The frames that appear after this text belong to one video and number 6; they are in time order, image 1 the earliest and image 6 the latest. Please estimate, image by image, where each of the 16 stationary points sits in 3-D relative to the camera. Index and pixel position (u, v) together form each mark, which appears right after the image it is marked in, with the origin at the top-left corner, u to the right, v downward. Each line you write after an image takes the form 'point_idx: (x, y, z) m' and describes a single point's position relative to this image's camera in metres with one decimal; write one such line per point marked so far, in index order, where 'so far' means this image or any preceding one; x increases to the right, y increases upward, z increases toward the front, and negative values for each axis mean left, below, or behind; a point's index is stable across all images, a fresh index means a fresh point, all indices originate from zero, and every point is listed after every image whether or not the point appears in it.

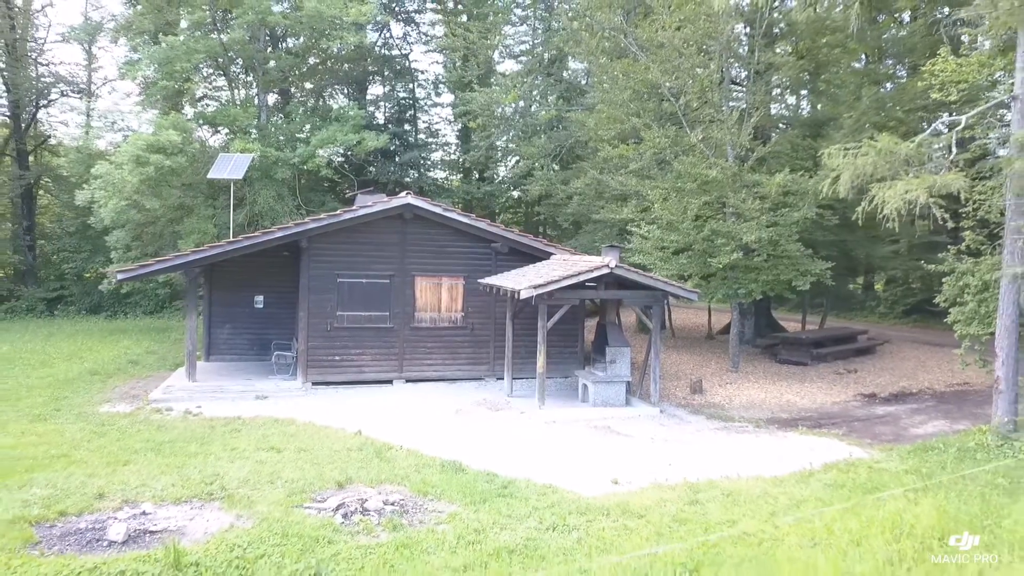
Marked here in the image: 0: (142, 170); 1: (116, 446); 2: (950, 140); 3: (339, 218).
0: (-7.0, +2.3, +17.5) m
1: (-3.7, -1.5, +8.6) m
2: (+4.1, +1.4, +8.6) m
3: (-2.2, +0.9, +11.9) m
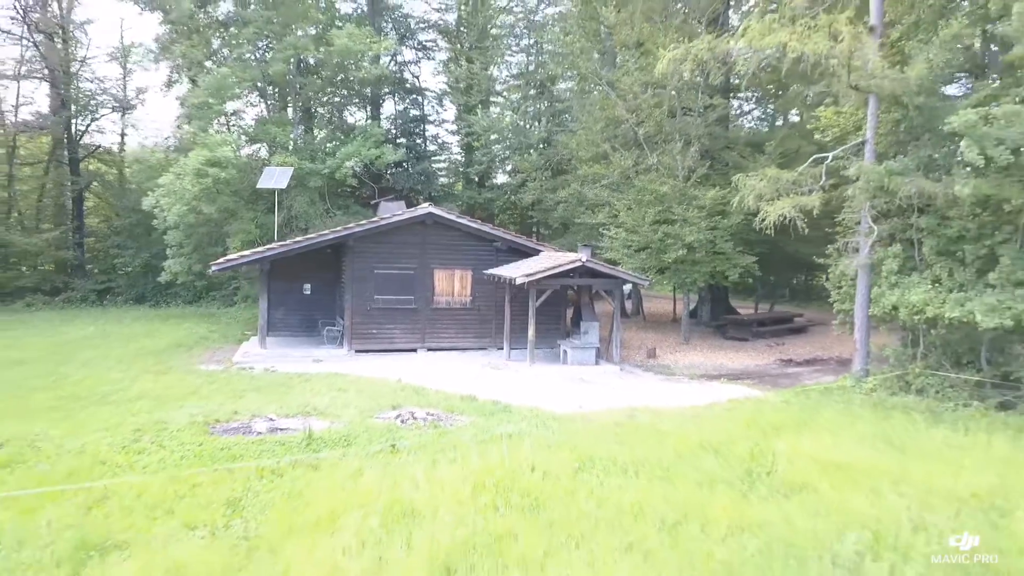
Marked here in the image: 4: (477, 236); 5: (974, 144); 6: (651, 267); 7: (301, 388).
0: (-7.0, +2.5, +20.9) m
1: (-3.7, -1.3, +12.1) m
2: (+4.0, +1.5, +12.0) m
3: (-2.2, +1.1, +15.3) m
4: (-0.6, +1.0, +16.5) m
5: (+4.7, +1.5, +9.2) m
6: (+2.4, +0.4, +15.9) m
7: (-2.8, -1.3, +12.1) m
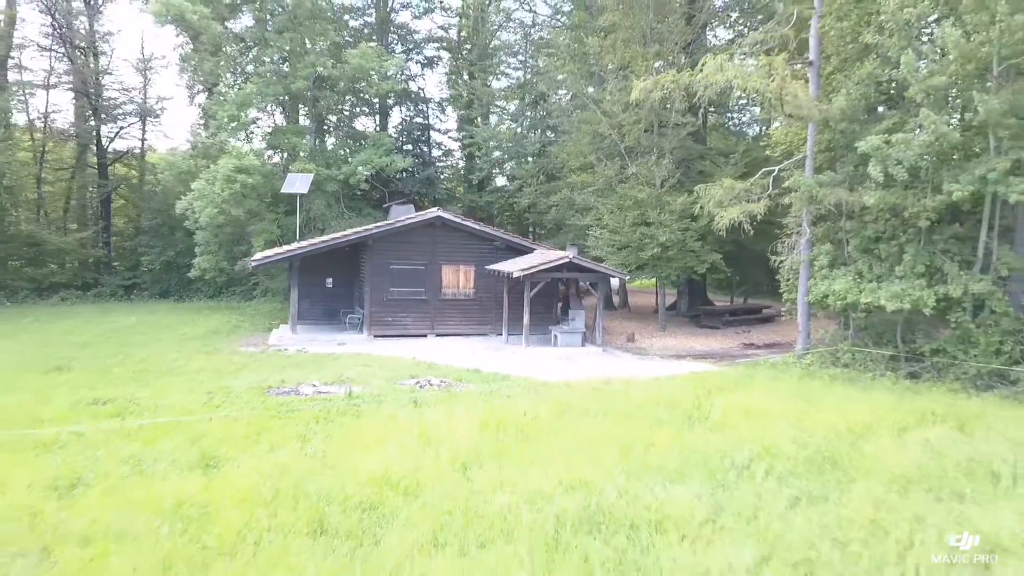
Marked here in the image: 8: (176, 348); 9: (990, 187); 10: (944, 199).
0: (-7.1, +2.6, +23.1) m
1: (-3.8, -1.2, +14.4) m
2: (+4.0, +1.7, +14.3) m
3: (-2.3, +1.2, +17.6) m
4: (-0.7, +1.1, +18.8) m
5: (+4.6, +1.6, +11.5) m
6: (+2.4, +0.5, +18.2) m
7: (-2.8, -1.2, +14.4) m
8: (-6.0, -1.0, +16.4) m
9: (+5.6, +1.2, +10.7) m
10: (+5.3, +1.1, +11.2) m
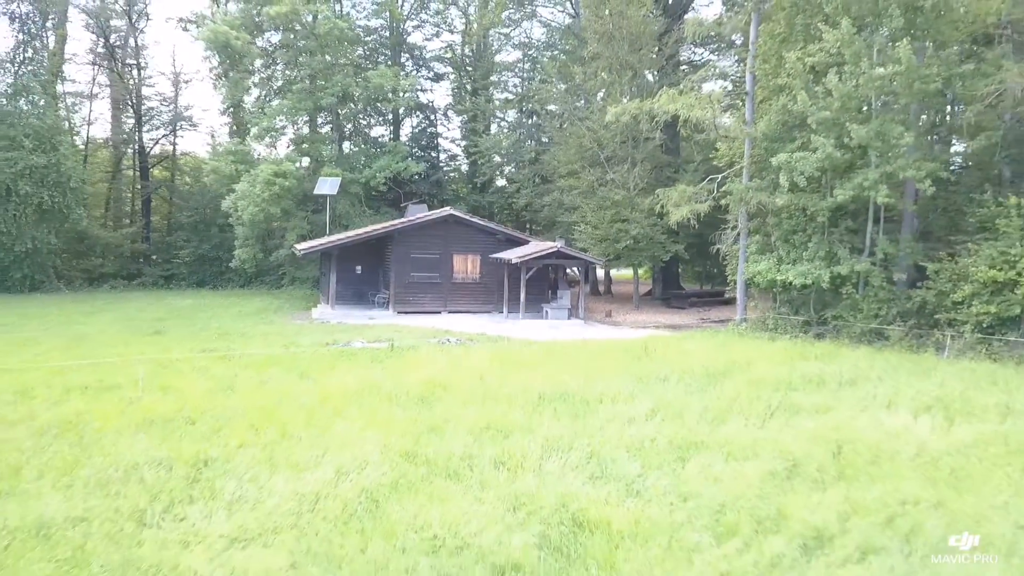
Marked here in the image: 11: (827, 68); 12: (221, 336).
0: (-7.1, +3.0, +26.9) m
1: (-3.8, -0.8, +18.2) m
2: (+4.0, +2.0, +18.1) m
3: (-2.3, +1.6, +21.4) m
4: (-0.7, +1.4, +22.6) m
5: (+4.6, +1.9, +15.3) m
6: (+2.3, +0.8, +22.0) m
7: (-2.8, -0.8, +18.2) m
8: (-6.0, -0.7, +20.2) m
9: (+5.6, +1.5, +14.5) m
10: (+5.3, +1.4, +15.0) m
11: (+5.3, +3.7, +15.5) m
12: (-5.3, -0.9, +16.7) m
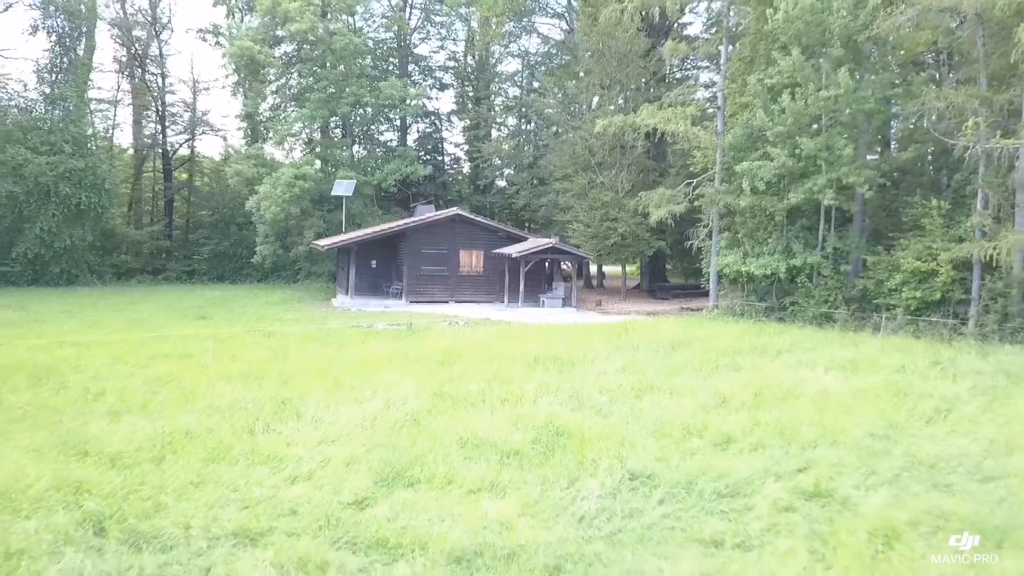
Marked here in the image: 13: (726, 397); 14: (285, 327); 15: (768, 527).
0: (-7.1, +3.2, +29.4) m
1: (-3.8, -0.6, +20.6) m
2: (+4.0, +2.2, +20.6) m
3: (-2.3, +1.8, +23.9) m
4: (-0.7, +1.7, +25.1) m
5: (+4.6, +2.1, +17.8) m
6: (+2.4, +1.1, +24.5) m
7: (-2.8, -0.6, +20.7) m
8: (-6.0, -0.5, +22.6) m
9: (+5.6, +1.7, +17.0) m
10: (+5.3, +1.6, +17.5) m
11: (+5.4, +3.9, +18.0) m
12: (-5.3, -0.7, +19.2) m
13: (+2.3, -1.2, +9.7) m
14: (-4.4, -0.8, +17.6) m
15: (+1.7, -1.5, +5.9) m
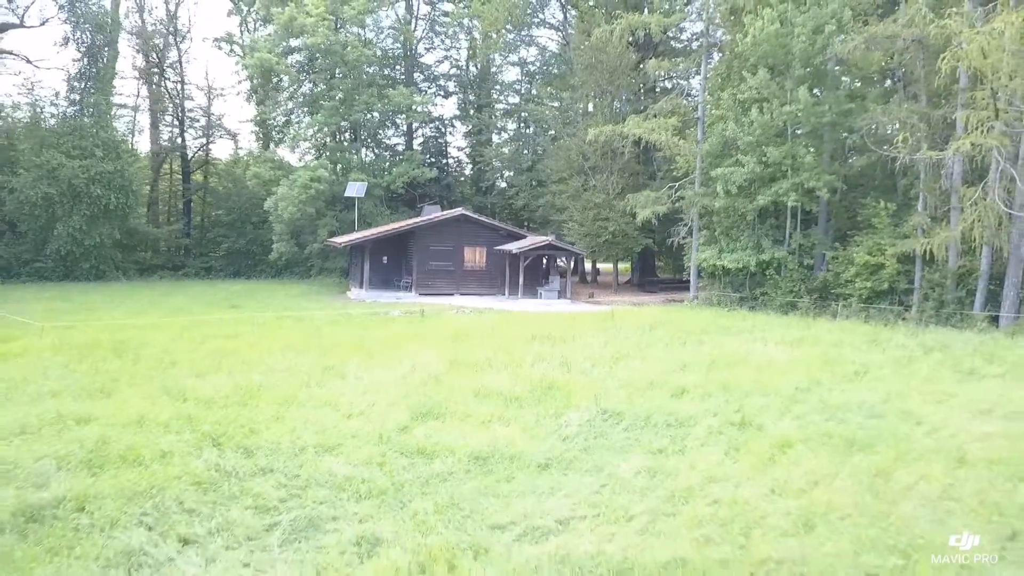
0: (-7.1, +3.4, +31.6) m
1: (-3.8, -0.4, +22.9) m
2: (+4.0, +2.4, +22.9) m
3: (-2.3, +1.9, +26.1) m
4: (-0.7, +1.8, +27.3) m
5: (+4.6, +2.3, +20.1) m
6: (+2.4, +1.2, +26.8) m
7: (-2.8, -0.4, +22.9) m
8: (-6.0, -0.3, +24.9) m
9: (+5.7, +1.9, +19.3) m
10: (+5.3, +1.8, +19.7) m
11: (+5.4, +4.1, +20.3) m
12: (-5.3, -0.5, +21.4) m
13: (+2.3, -1.0, +11.9) m
14: (-4.4, -0.6, +19.9) m
15: (+1.7, -1.4, +8.2) m
